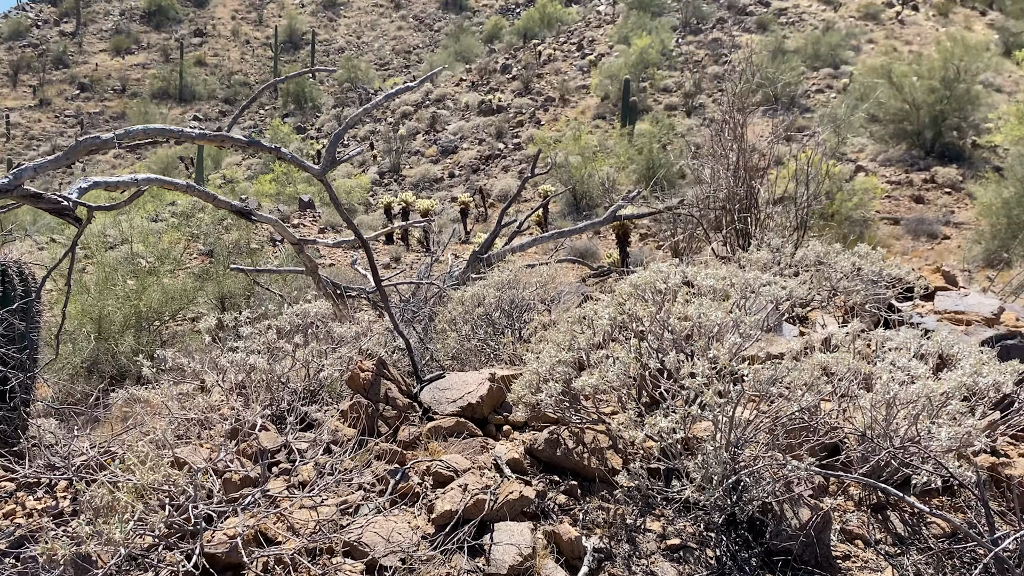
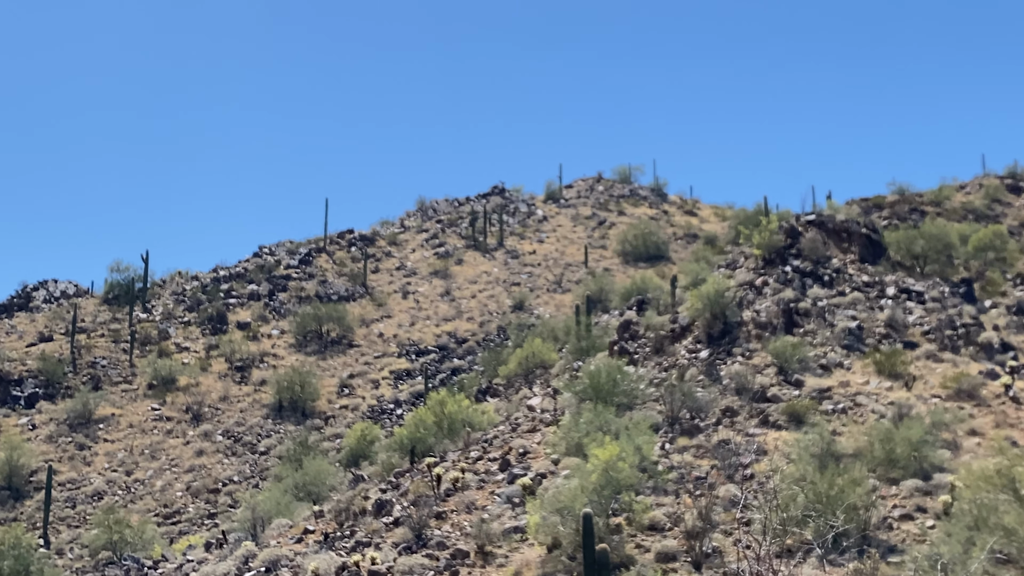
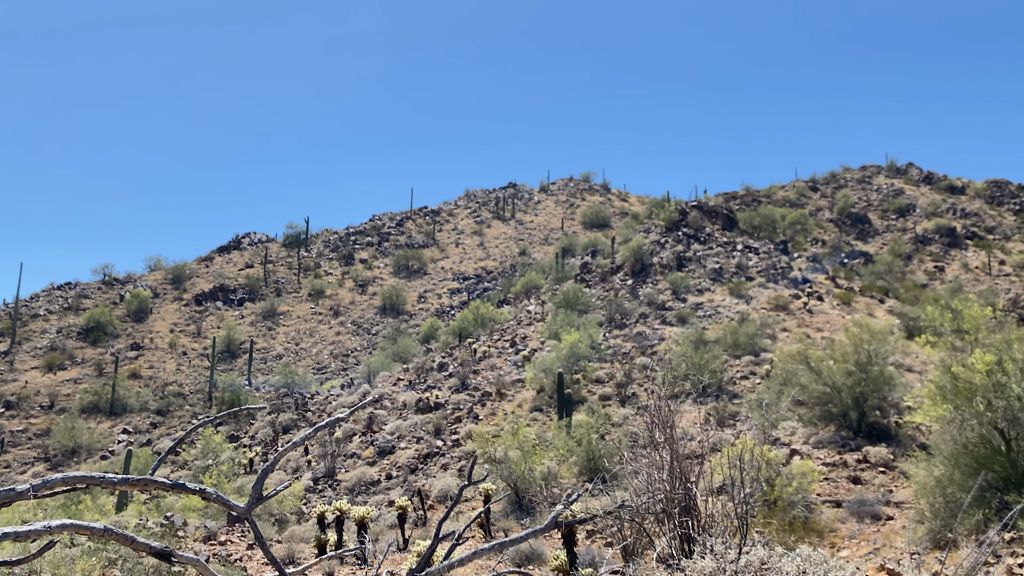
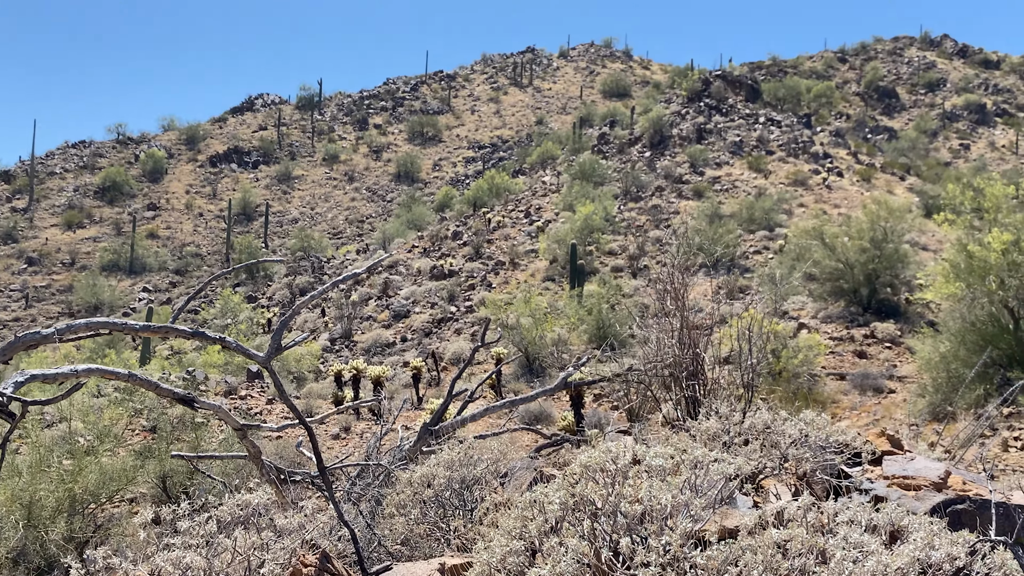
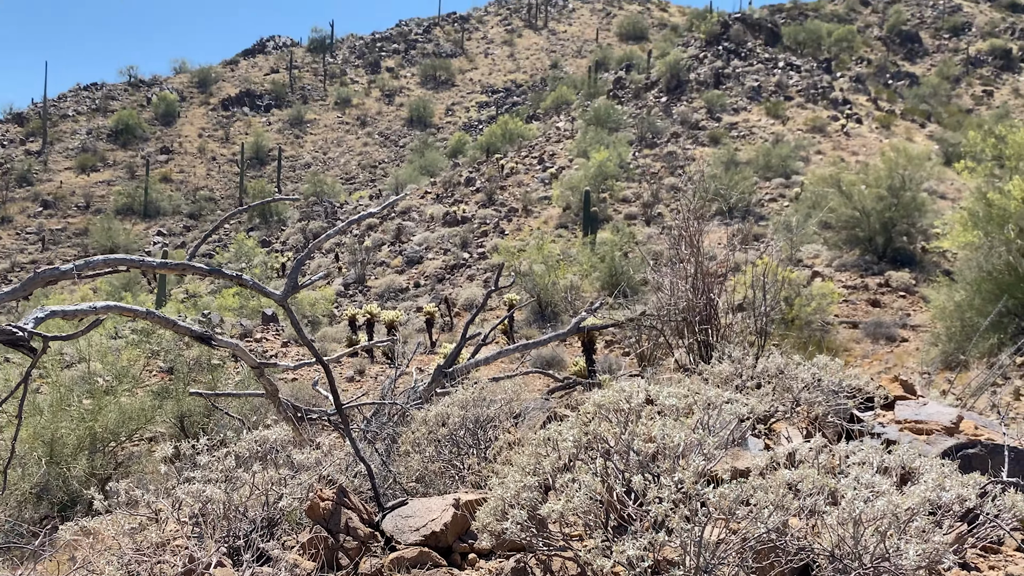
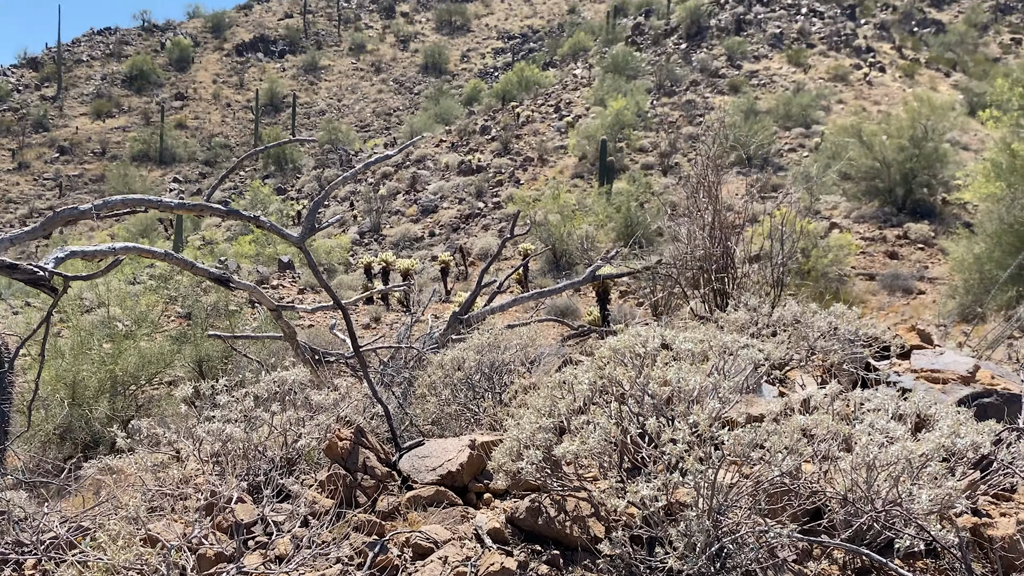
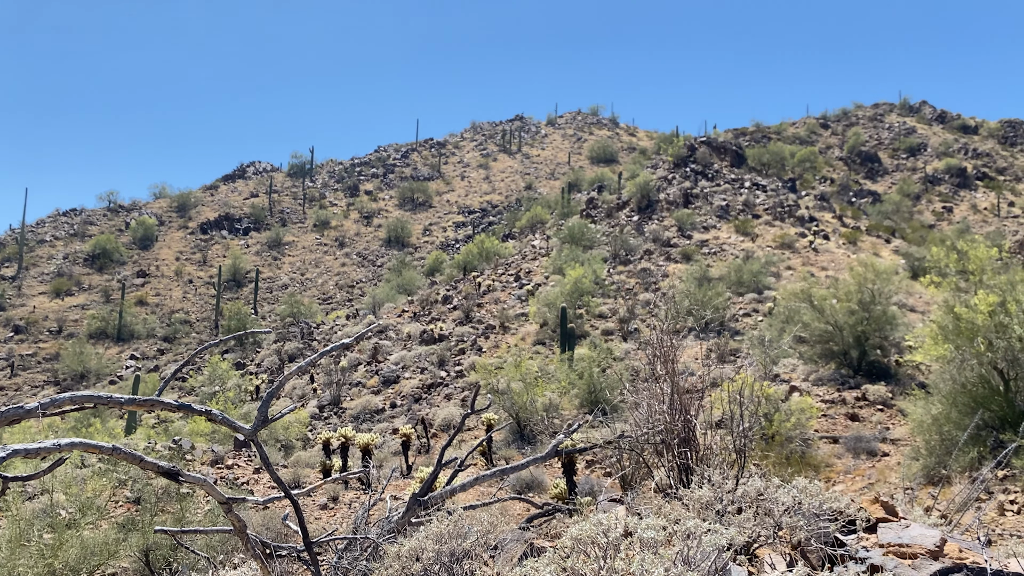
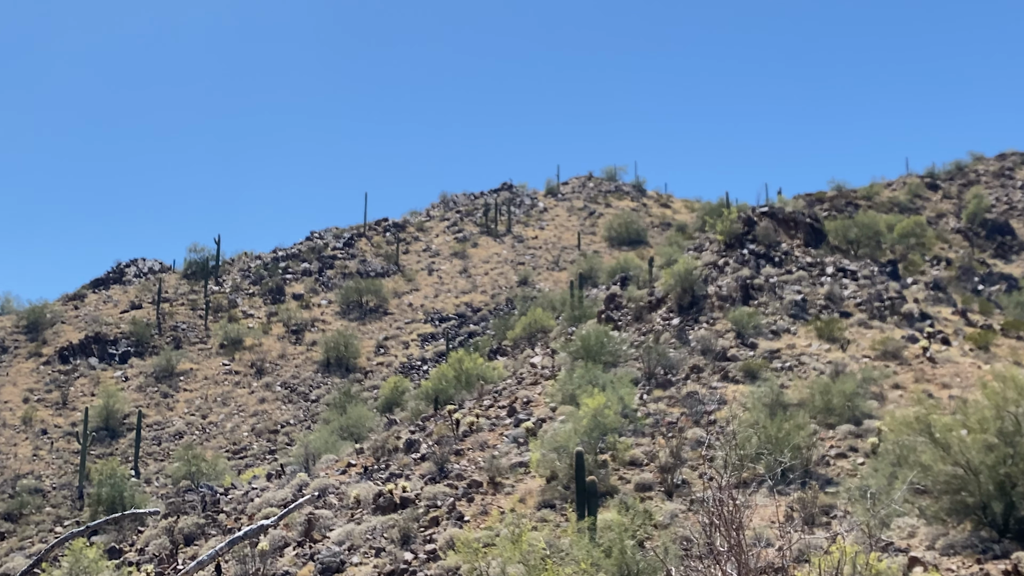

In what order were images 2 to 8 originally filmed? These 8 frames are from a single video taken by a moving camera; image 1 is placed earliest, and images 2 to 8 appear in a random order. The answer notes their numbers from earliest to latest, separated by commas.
6, 5, 4, 7, 3, 8, 2
